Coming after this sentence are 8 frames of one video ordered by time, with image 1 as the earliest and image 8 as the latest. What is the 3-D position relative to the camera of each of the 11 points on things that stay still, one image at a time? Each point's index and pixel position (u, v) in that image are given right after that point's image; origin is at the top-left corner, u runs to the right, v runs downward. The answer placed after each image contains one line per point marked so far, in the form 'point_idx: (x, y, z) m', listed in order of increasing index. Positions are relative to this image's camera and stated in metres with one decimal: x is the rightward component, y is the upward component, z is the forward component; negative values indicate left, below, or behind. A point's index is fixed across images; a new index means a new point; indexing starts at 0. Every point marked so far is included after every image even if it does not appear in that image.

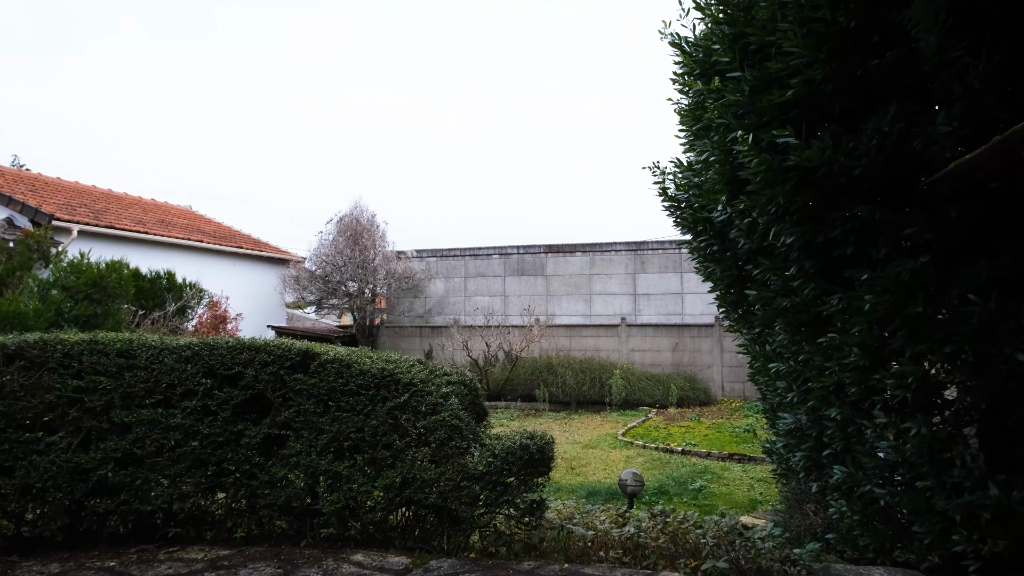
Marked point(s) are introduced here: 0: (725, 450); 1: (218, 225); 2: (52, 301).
0: (+2.8, -2.1, +8.9) m
1: (-6.7, +1.4, +15.8) m
2: (-5.0, -0.2, +7.9) m
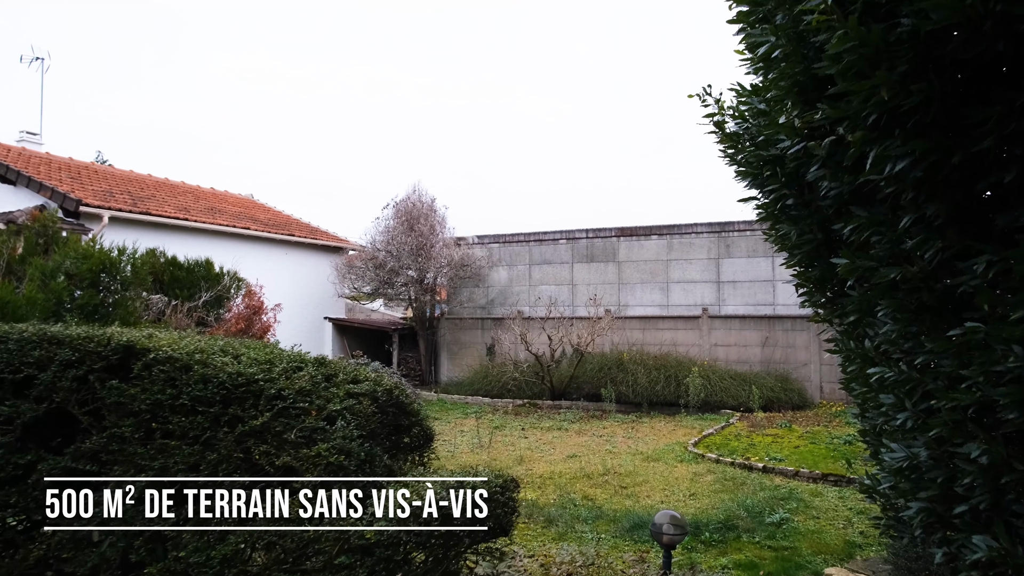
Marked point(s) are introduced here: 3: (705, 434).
0: (+3.2, -1.9, +7.2) m
1: (-5.2, +1.6, +15.3) m
2: (-4.6, 0.0, +7.3) m
3: (+2.7, -2.1, +9.6) m
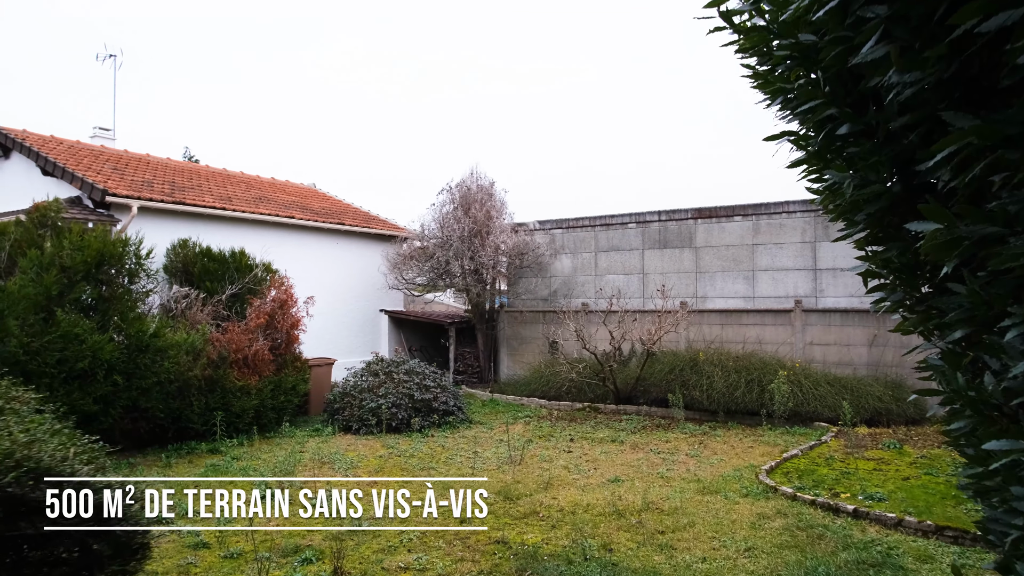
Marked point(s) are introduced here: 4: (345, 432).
0: (+3.3, -1.8, +5.4) m
1: (-3.8, +1.8, +14.6) m
2: (-4.4, 0.0, +6.7) m
3: (+3.2, -1.9, +7.9) m
4: (-2.4, -2.0, +9.6) m
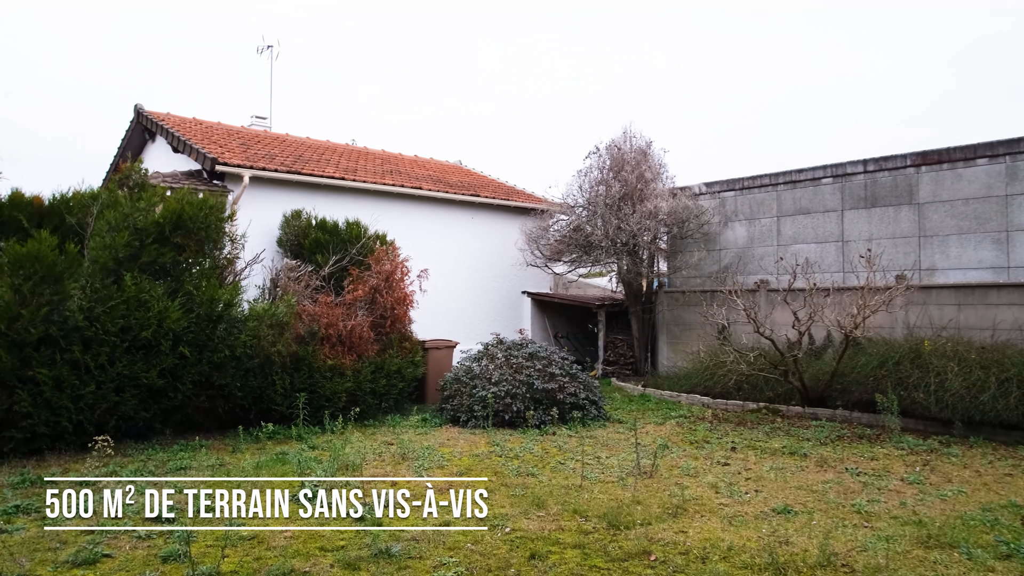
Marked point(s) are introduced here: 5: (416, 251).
0: (+3.6, -1.4, +2.6) m
1: (-0.7, +2.2, +13.5) m
2: (-3.5, +0.4, +6.0) m
3: (+4.2, -1.5, +5.1) m
4: (-0.7, -1.6, +8.2) m
5: (-1.6, +0.6, +10.9) m
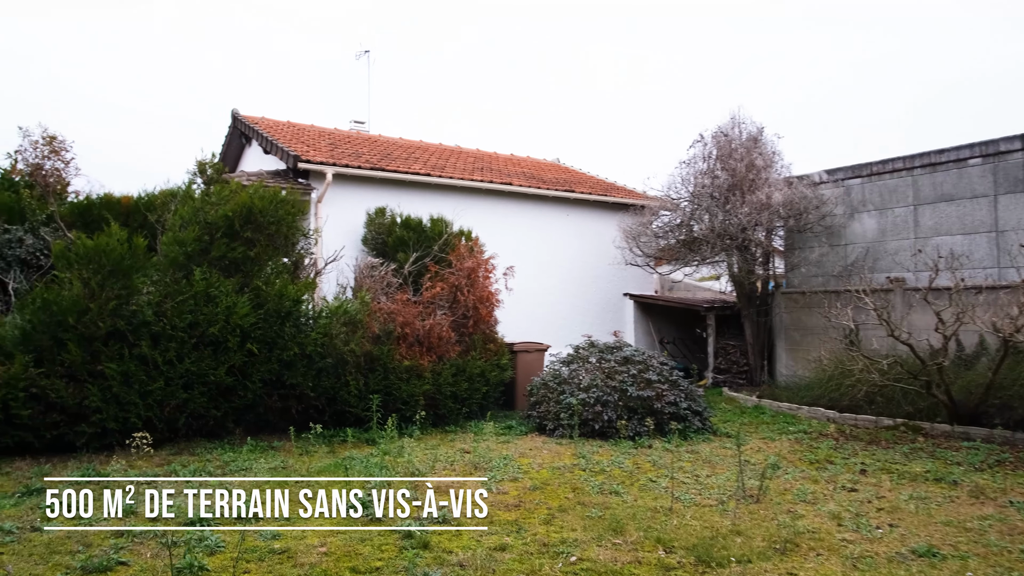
0: (+3.7, -1.3, +1.4) m
1: (+1.1, +2.2, +12.8) m
2: (-2.8, +0.4, +5.9) m
3: (+4.6, -1.4, +3.7) m
4: (+0.3, -1.6, +7.6) m
5: (-0.1, +0.6, +10.4) m
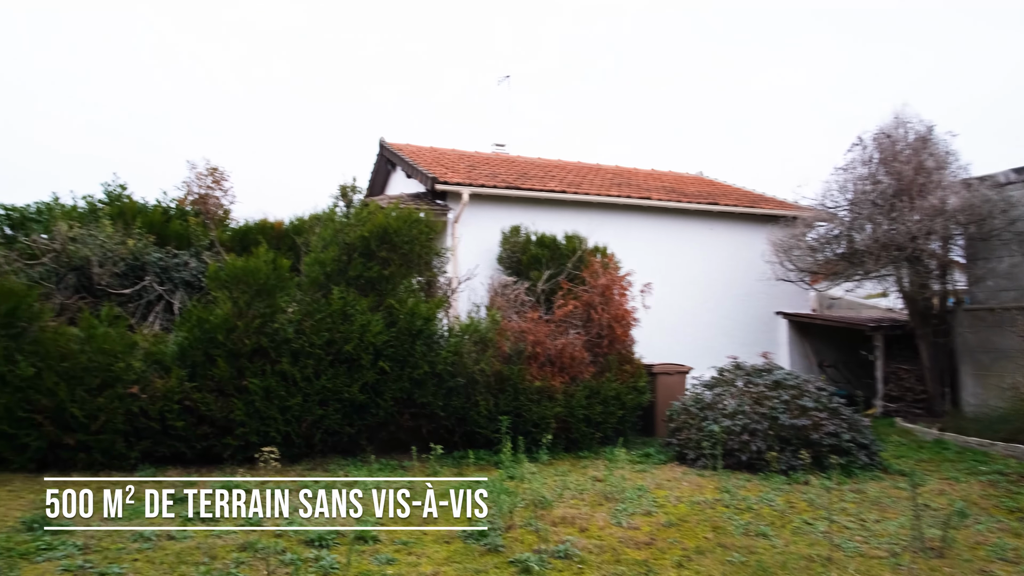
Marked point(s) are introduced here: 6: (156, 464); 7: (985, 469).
0: (+3.7, -1.2, +0.3) m
1: (+3.6, +1.8, +12.1) m
2: (-1.7, +0.3, +6.1) m
3: (+5.1, -1.5, +2.4) m
4: (+1.7, -1.8, +7.0) m
5: (+1.9, +0.3, +10.0) m
6: (-2.9, -1.4, +5.5) m
7: (+4.5, -1.7, +6.6) m
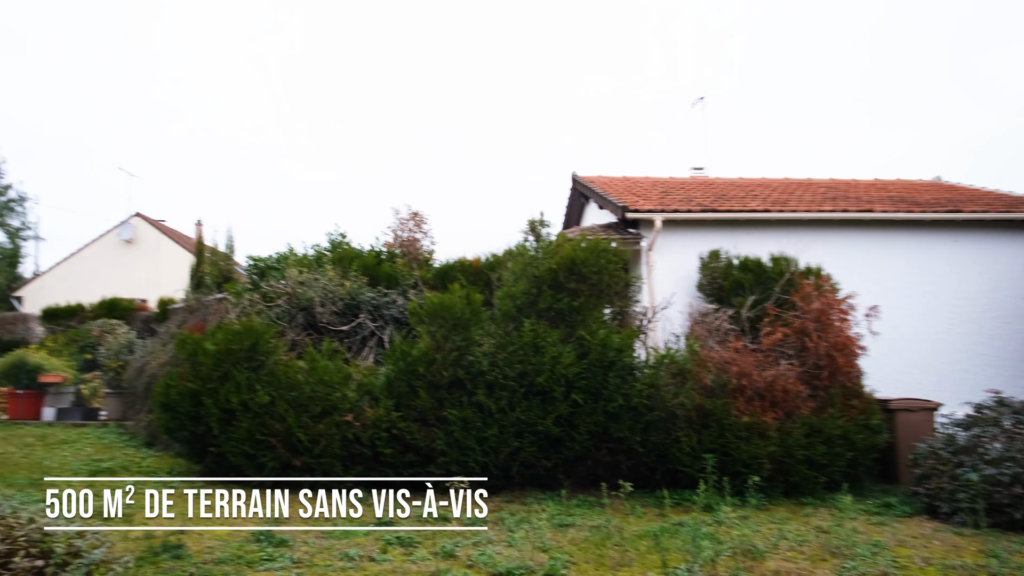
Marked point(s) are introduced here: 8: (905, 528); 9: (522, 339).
0: (+3.4, -1.1, -1.0) m
1: (+6.9, +1.5, +10.4) m
2: (0.0, 0.0, +6.3) m
3: (+5.4, -1.3, +0.5) m
4: (+3.7, -2.0, +6.0) m
5: (+4.6, 0.0, +8.9) m
6: (-1.2, -1.7, +5.9) m
7: (+6.2, -1.8, +4.7) m
8: (+3.2, -1.9, +5.6) m
9: (+0.1, -0.5, +6.0) m
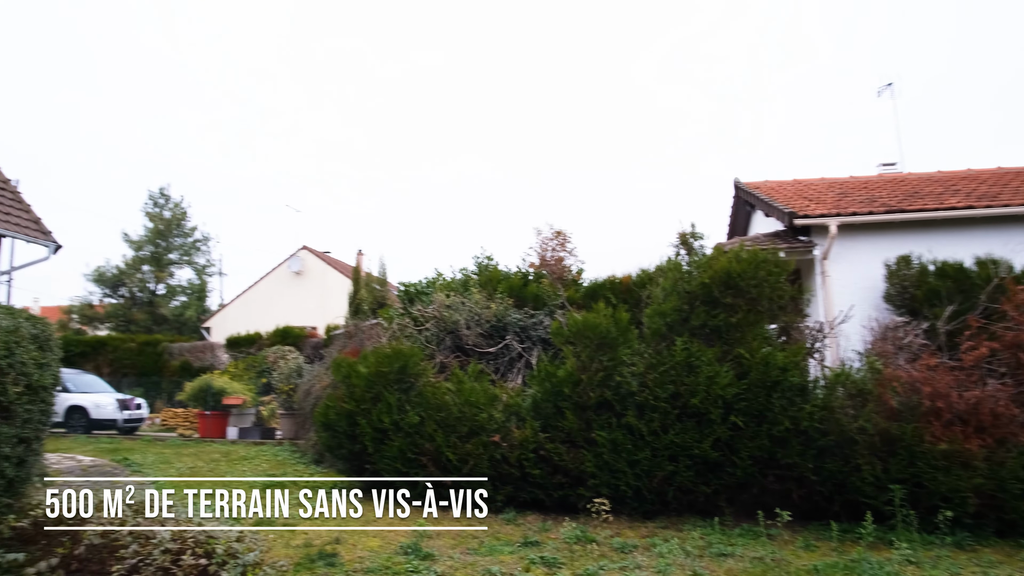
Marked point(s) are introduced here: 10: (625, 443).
0: (+2.9, -0.9, -2.0) m
1: (+9.0, +1.5, +8.3) m
2: (+1.4, -0.2, +5.9) m
3: (+5.2, -1.1, -1.0) m
4: (+4.9, -2.0, +4.7) m
5: (+6.5, -0.1, +7.3) m
6: (+0.1, -1.9, +5.9) m
7: (+7.0, -1.7, +2.9) m
8: (+4.3, -1.9, +4.4) m
9: (+1.4, -0.6, +5.6) m
10: (+0.9, -1.3, +5.5) m
